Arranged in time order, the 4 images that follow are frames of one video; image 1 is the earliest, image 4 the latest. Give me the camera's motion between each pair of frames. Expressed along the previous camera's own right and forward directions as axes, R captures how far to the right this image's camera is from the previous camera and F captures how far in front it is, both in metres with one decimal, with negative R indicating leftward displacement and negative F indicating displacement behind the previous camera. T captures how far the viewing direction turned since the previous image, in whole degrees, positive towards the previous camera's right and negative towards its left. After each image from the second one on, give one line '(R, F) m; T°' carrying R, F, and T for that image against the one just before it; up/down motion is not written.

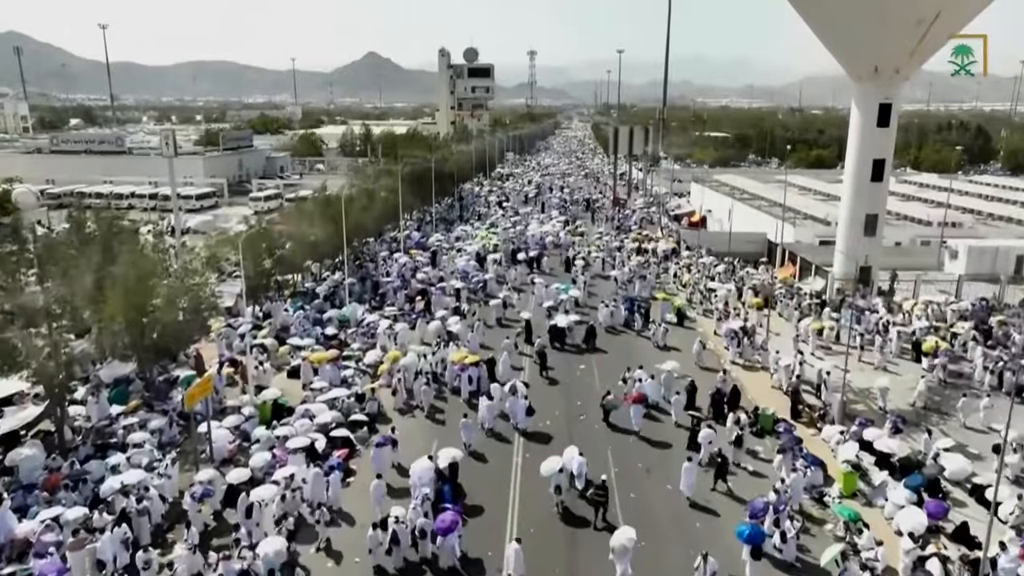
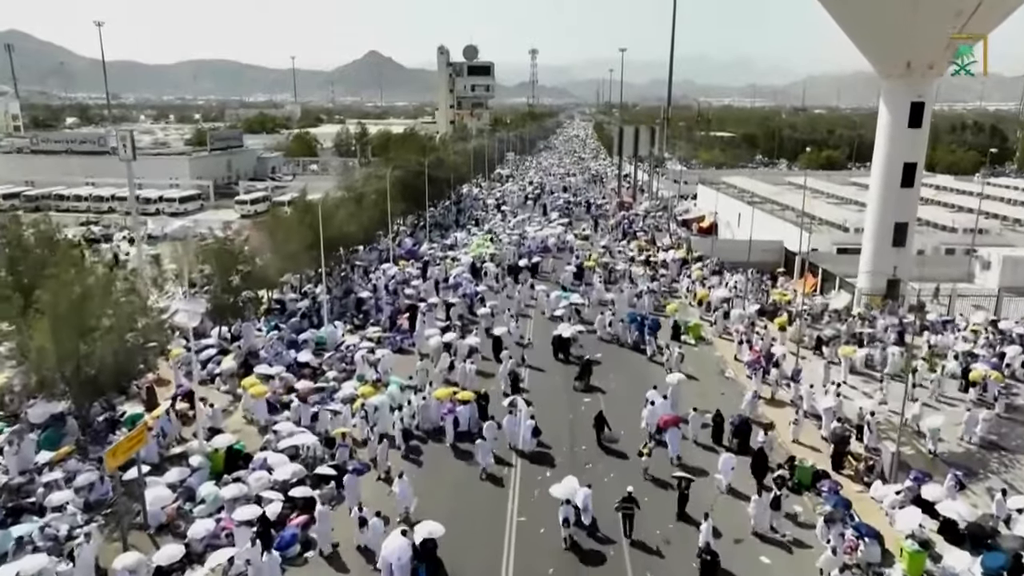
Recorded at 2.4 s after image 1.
(+0.1, +2.3) m; 0°
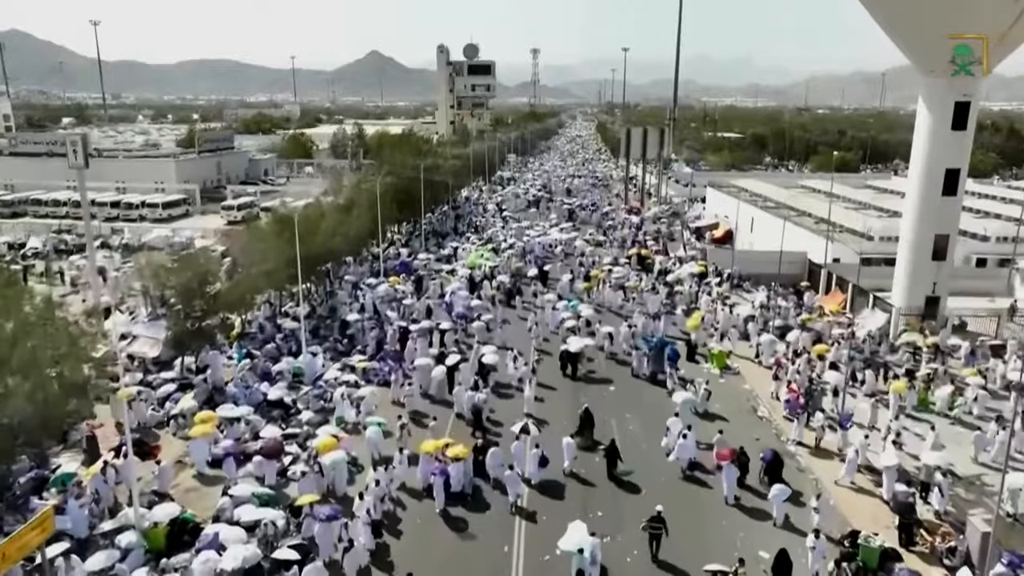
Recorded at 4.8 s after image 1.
(0.0, +2.3) m; 0°
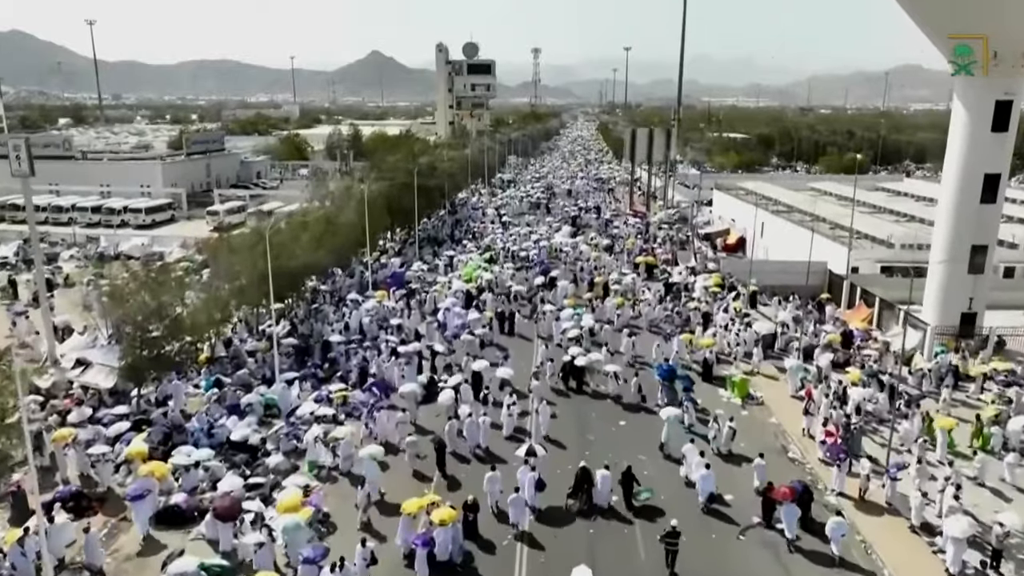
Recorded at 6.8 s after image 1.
(+0.1, +1.9) m; 0°
